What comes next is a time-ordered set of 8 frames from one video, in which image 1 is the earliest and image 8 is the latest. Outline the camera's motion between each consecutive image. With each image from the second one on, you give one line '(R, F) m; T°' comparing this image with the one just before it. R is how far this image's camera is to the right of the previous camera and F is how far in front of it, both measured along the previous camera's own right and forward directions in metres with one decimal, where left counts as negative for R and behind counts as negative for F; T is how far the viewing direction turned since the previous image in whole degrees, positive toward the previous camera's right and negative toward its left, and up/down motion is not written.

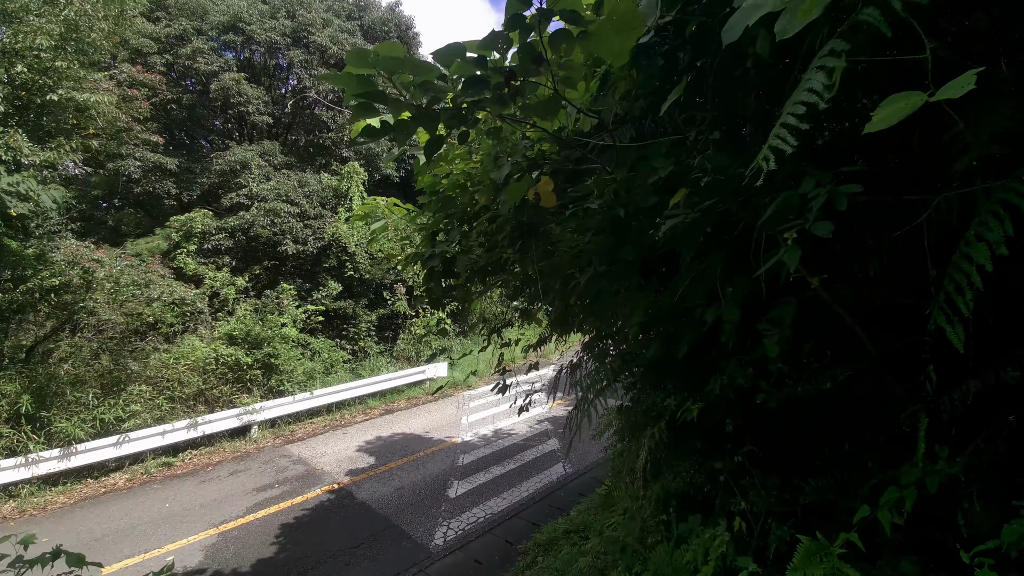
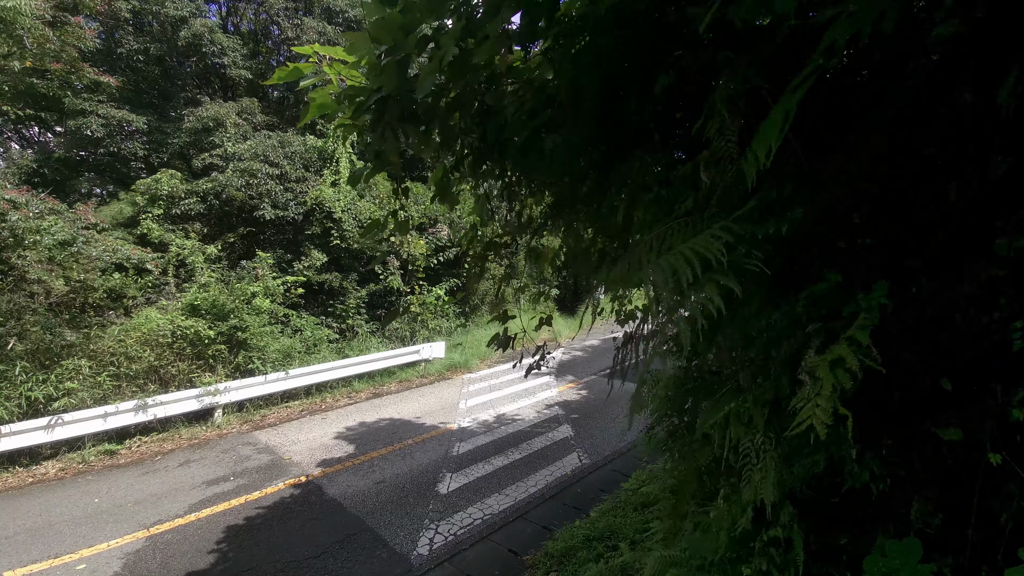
(0.0, +1.3) m; -1°
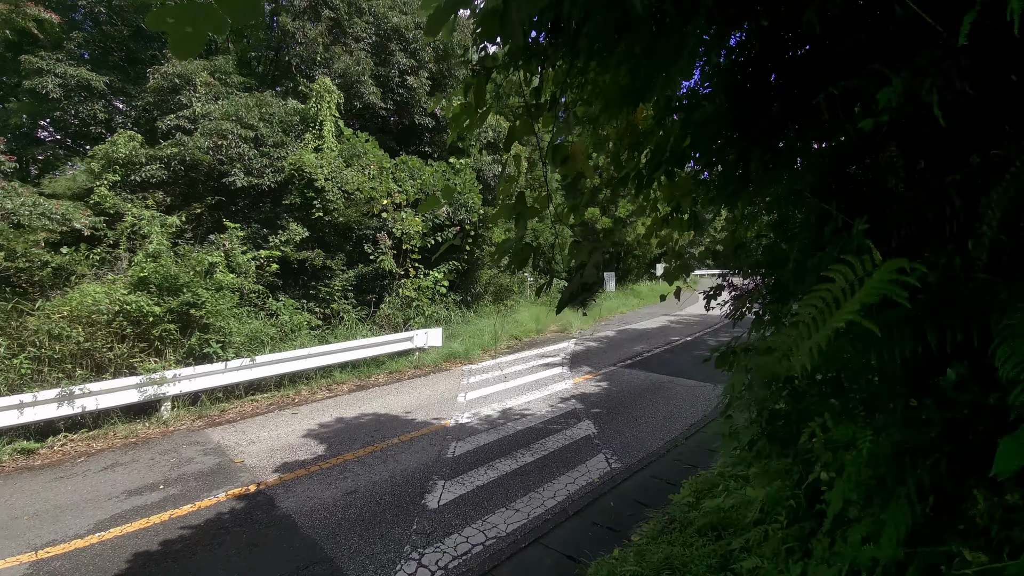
(-0.1, +1.3) m; 0°
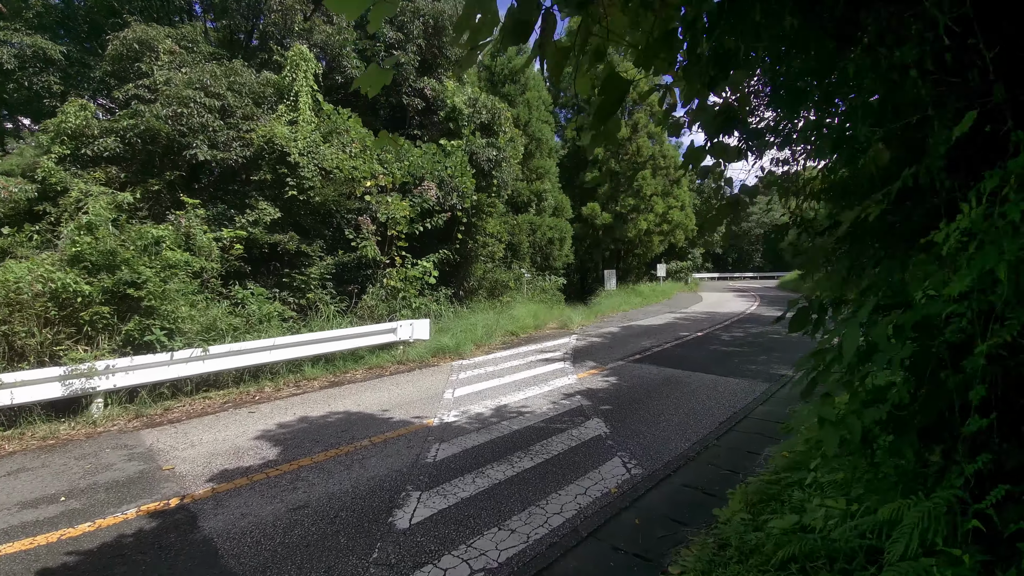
(0.0, +0.9) m; 0°
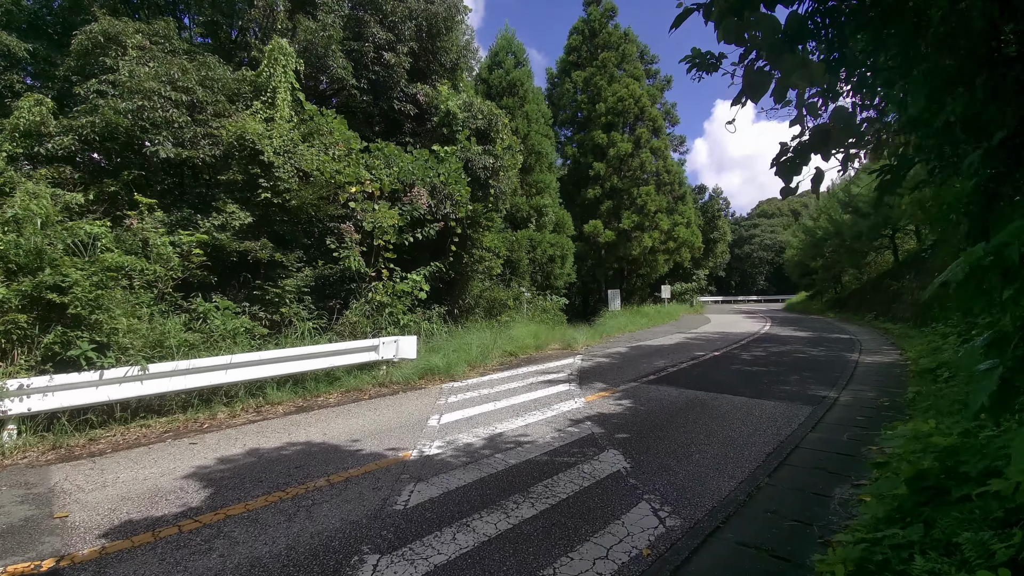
(0.0, +0.9) m; 0°
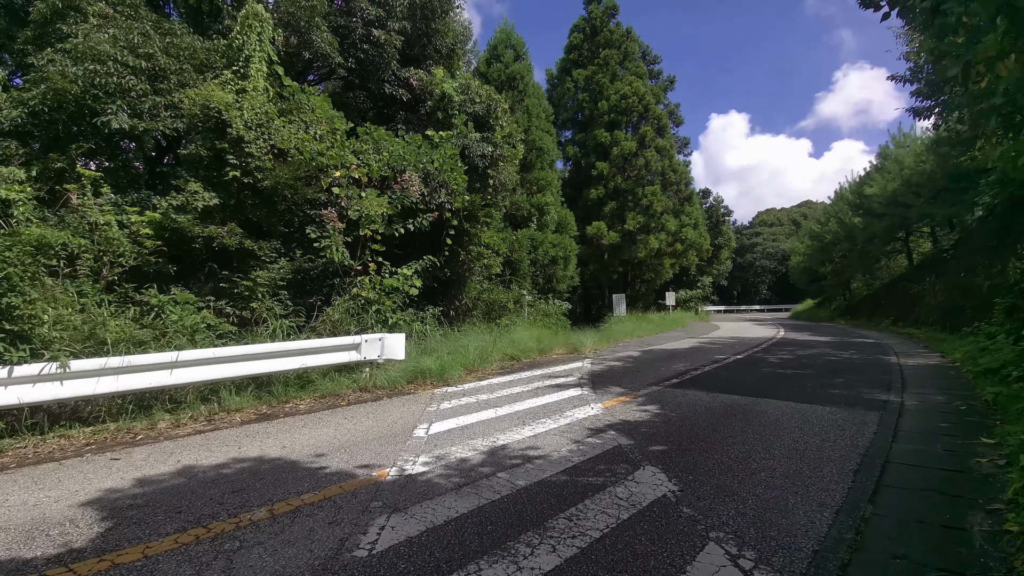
(-0.1, +0.9) m; 0°
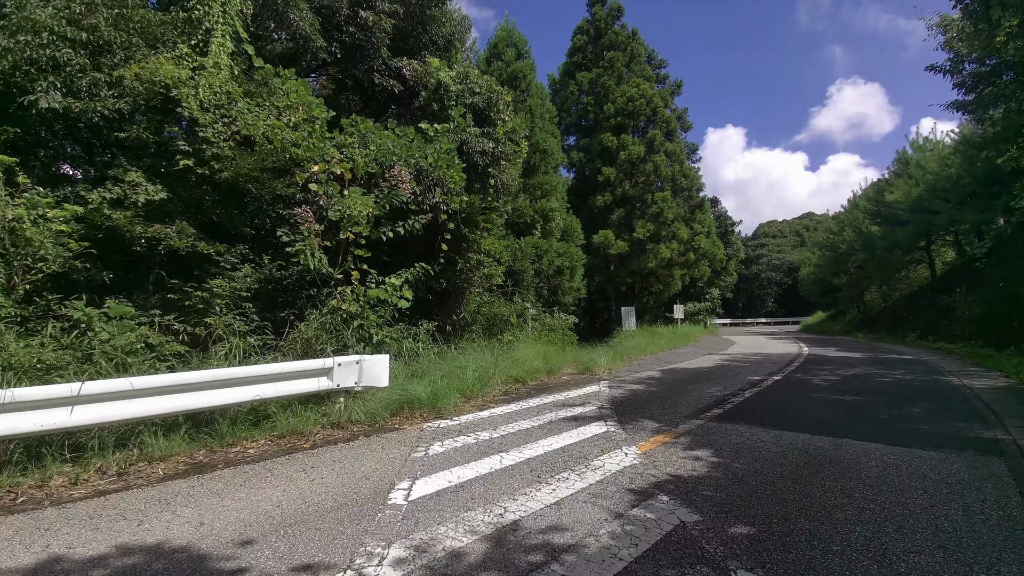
(-0.1, +1.1) m; 0°
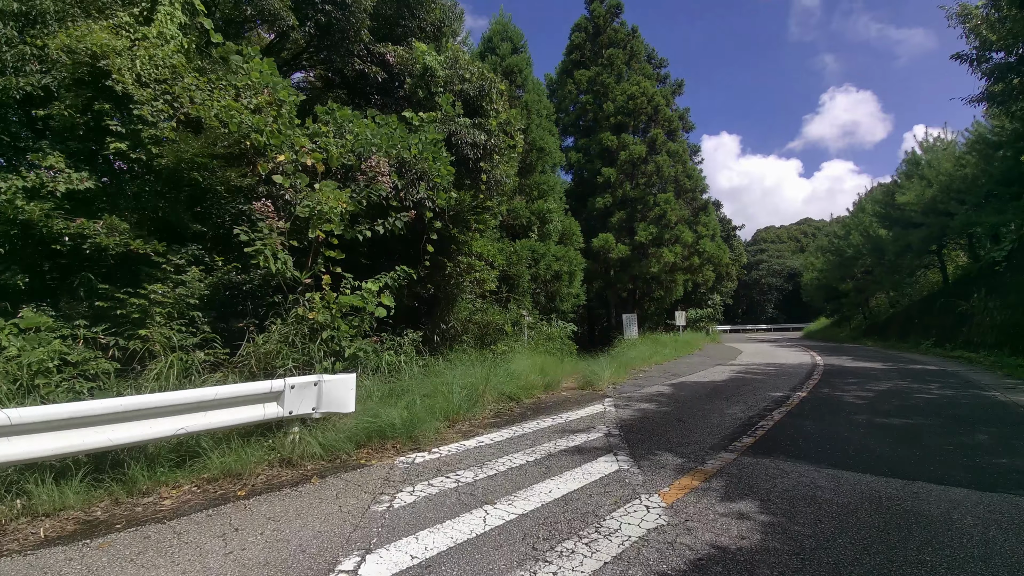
(+0.1, +0.8) m; 0°
